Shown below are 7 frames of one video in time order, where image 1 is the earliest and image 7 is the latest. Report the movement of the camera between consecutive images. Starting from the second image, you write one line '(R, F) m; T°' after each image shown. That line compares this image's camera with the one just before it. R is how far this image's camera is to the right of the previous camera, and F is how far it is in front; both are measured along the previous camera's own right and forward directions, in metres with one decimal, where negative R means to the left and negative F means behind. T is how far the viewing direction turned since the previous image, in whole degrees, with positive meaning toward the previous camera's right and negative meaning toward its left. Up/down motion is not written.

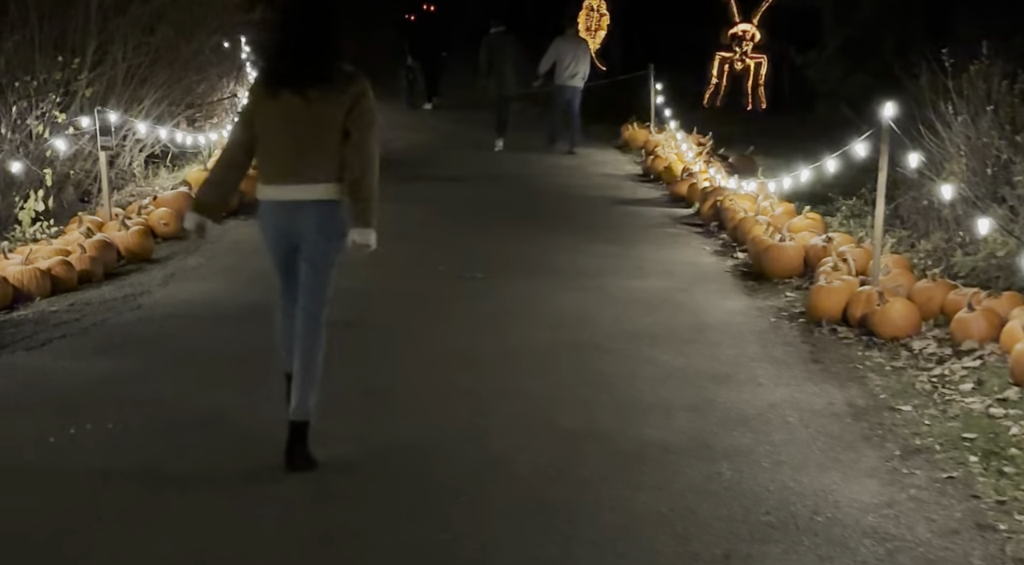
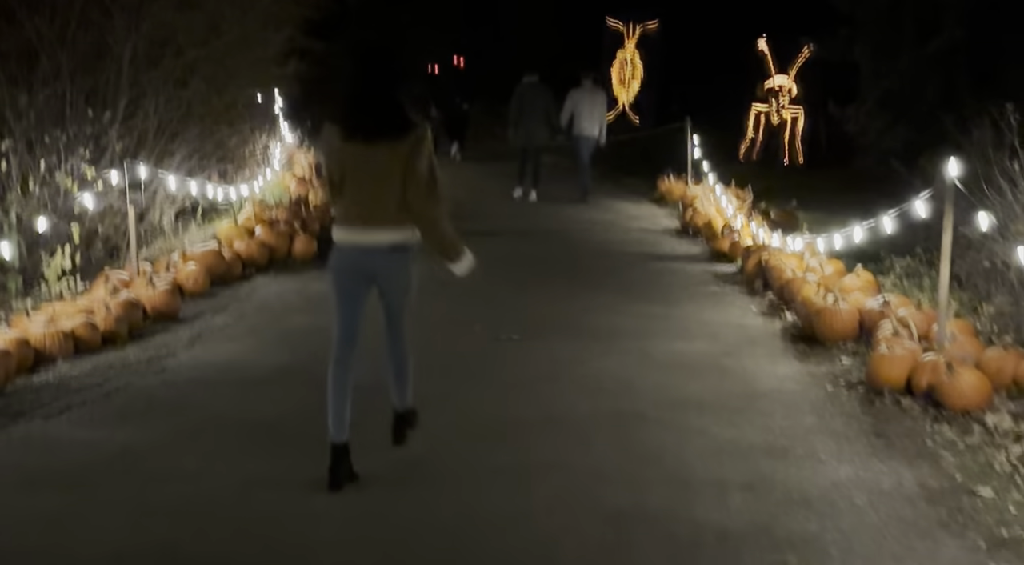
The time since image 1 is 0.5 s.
(-0.1, +0.3) m; -2°
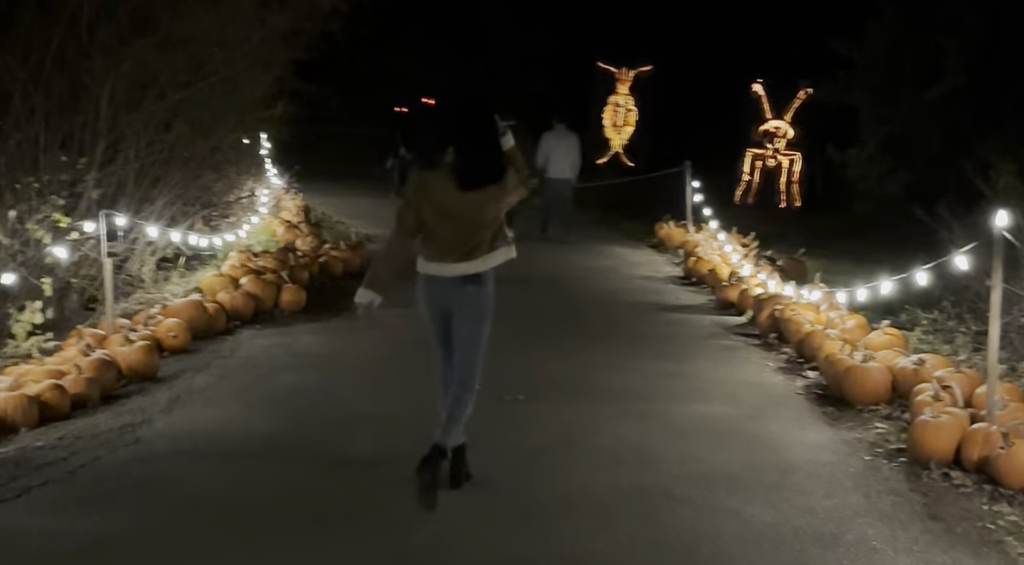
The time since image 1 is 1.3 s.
(-0.1, +0.6) m; +1°
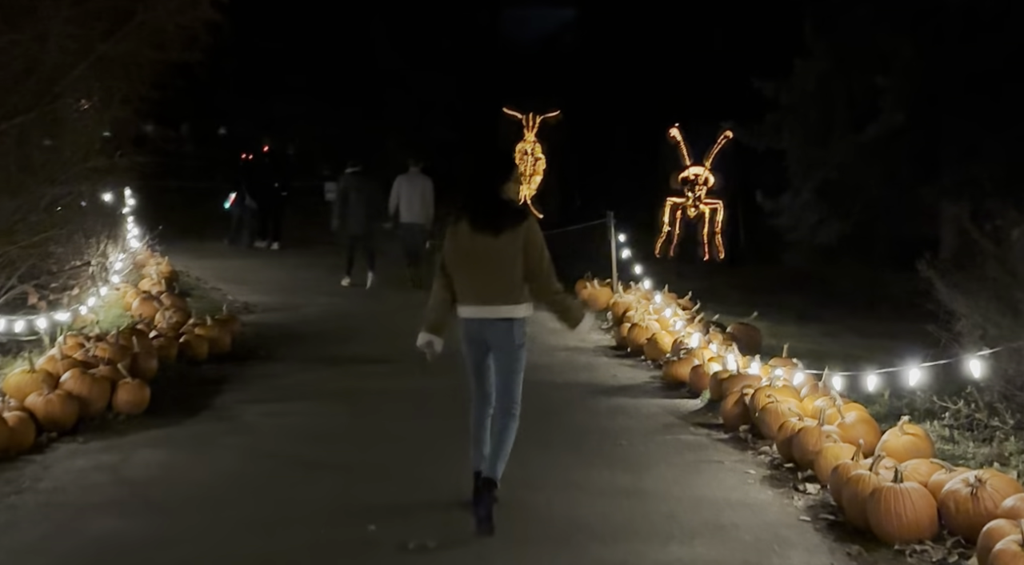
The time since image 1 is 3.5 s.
(0.0, +2.2) m; +5°
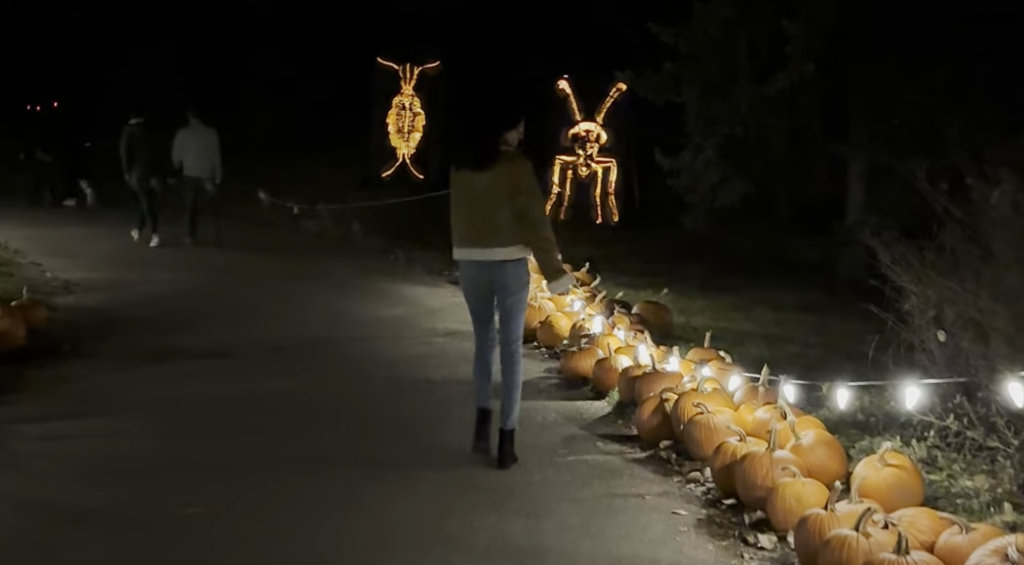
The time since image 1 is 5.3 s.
(+0.2, +1.9) m; +6°
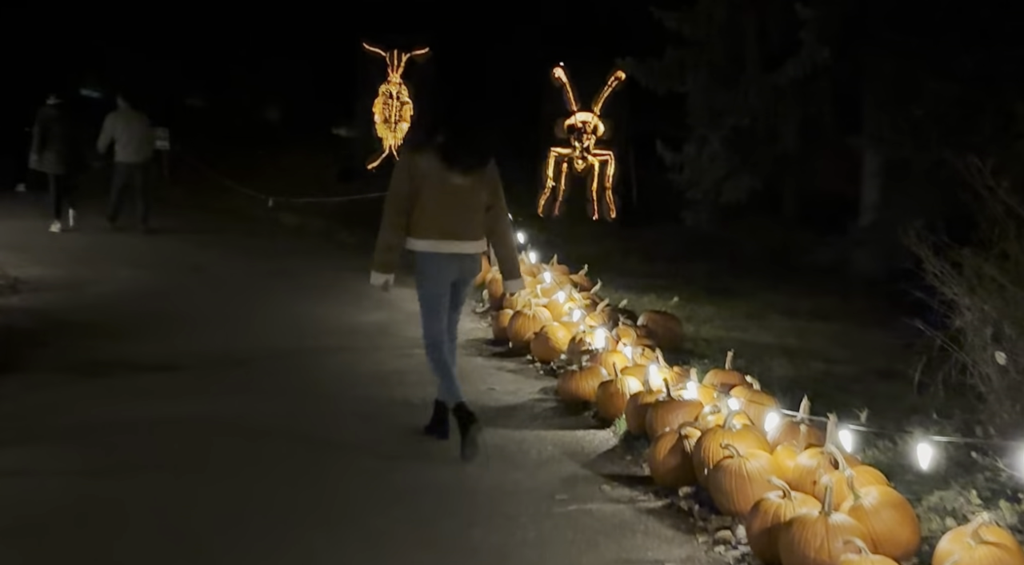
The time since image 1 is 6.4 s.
(0.0, +1.1) m; 0°
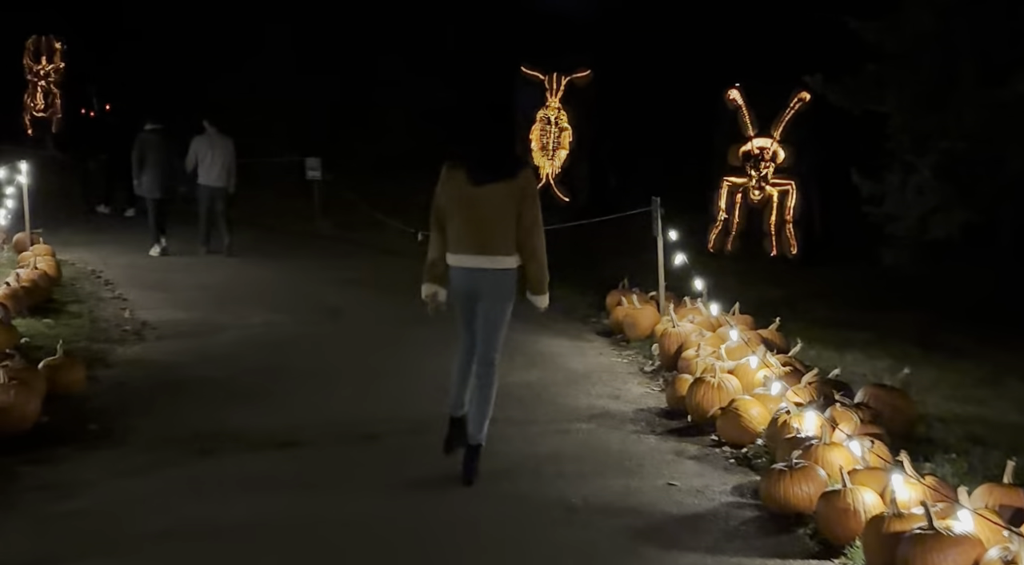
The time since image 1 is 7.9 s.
(-0.2, +1.6) m; -8°
